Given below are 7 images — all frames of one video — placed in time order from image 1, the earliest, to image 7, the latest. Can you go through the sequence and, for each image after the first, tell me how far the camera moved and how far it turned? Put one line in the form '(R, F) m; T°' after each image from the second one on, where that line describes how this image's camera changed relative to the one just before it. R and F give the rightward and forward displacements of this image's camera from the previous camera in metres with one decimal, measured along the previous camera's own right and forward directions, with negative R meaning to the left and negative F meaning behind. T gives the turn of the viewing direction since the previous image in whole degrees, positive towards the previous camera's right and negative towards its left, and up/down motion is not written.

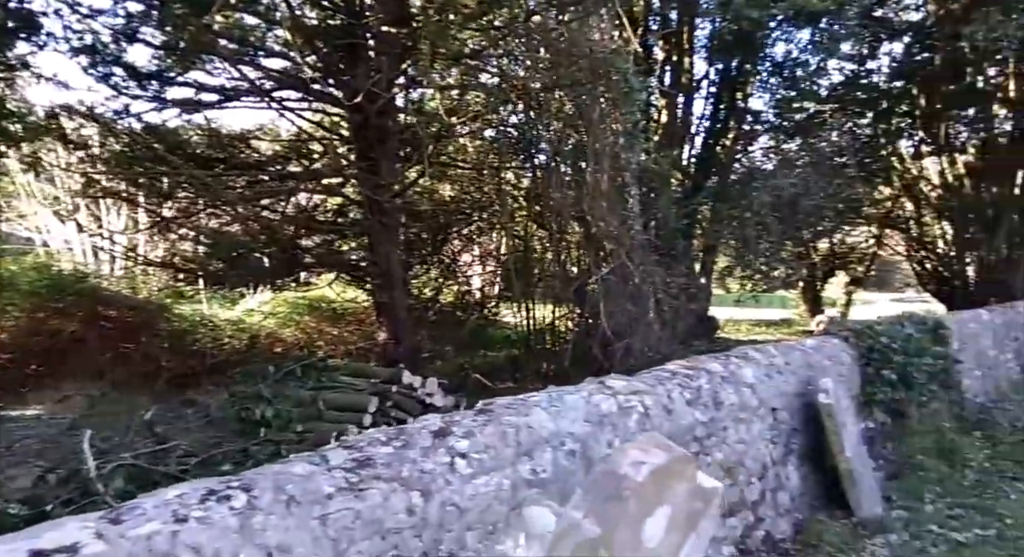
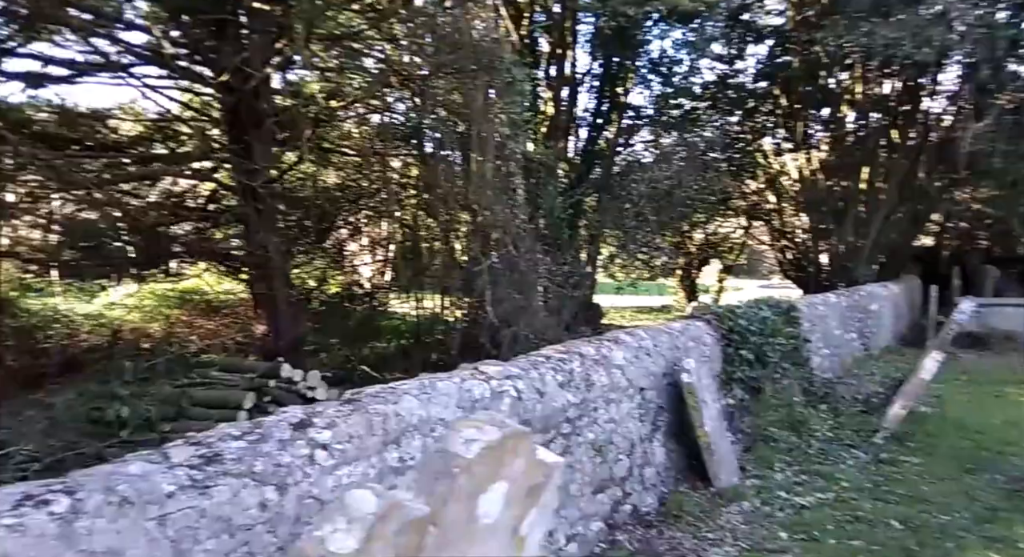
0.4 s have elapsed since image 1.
(+0.1, 0.0) m; +10°
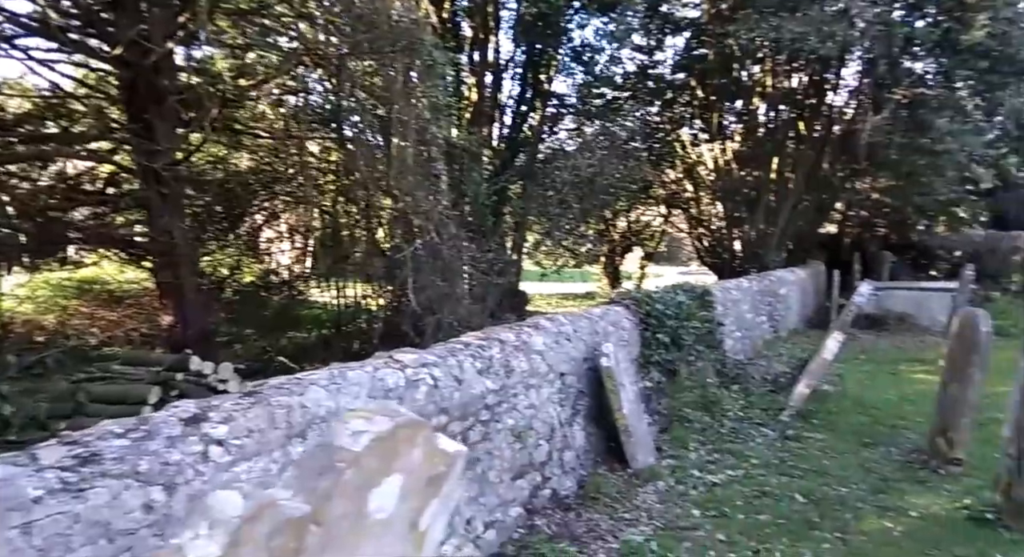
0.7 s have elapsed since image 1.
(+0.1, +0.1) m; +7°
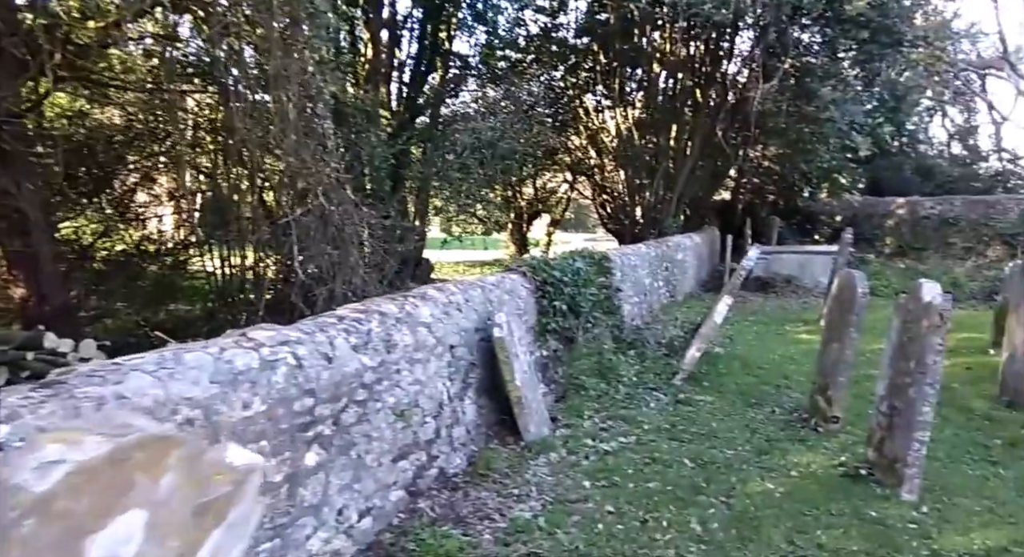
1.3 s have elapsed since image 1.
(+0.2, +0.2) m; +8°
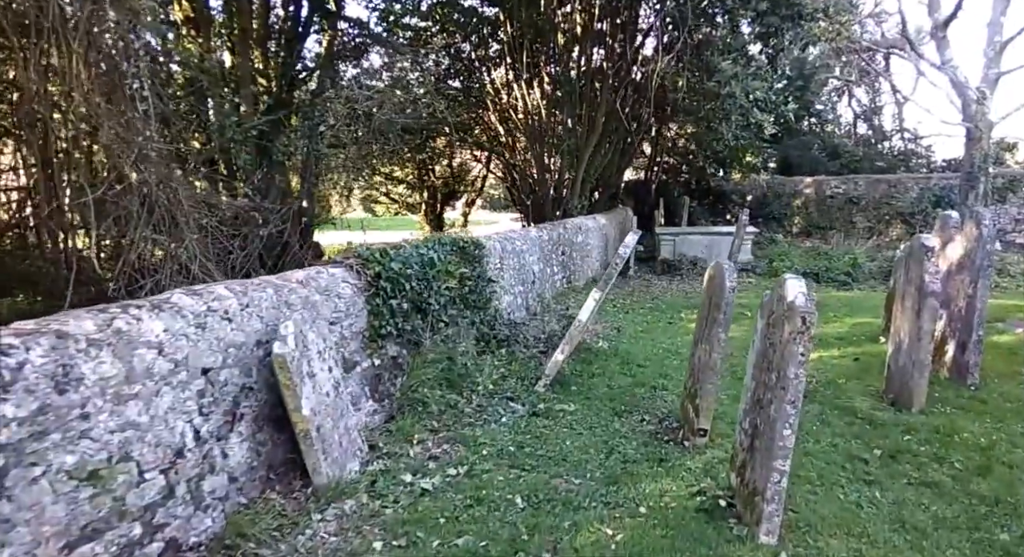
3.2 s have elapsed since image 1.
(+0.8, +0.8) m; +6°
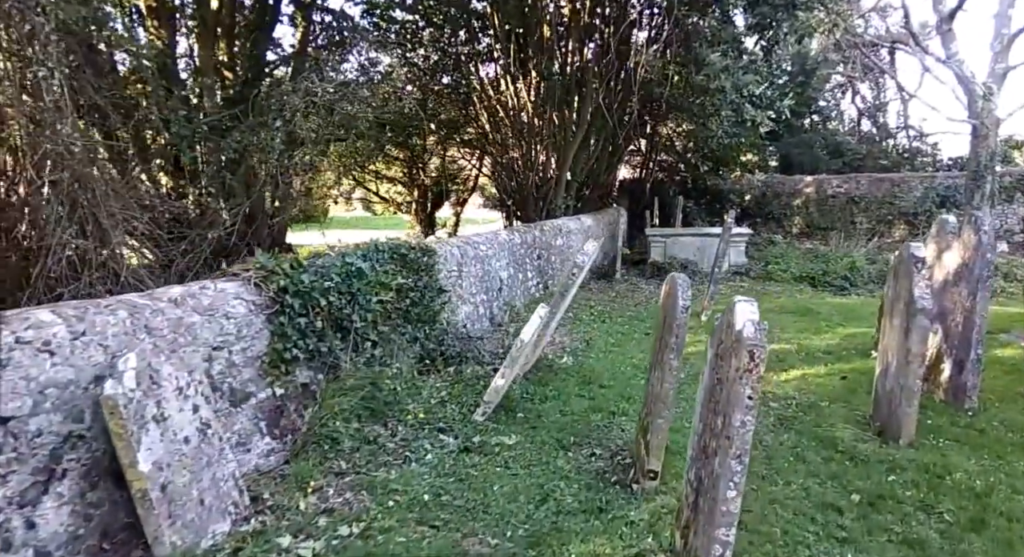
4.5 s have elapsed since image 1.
(+0.5, +0.6) m; 0°
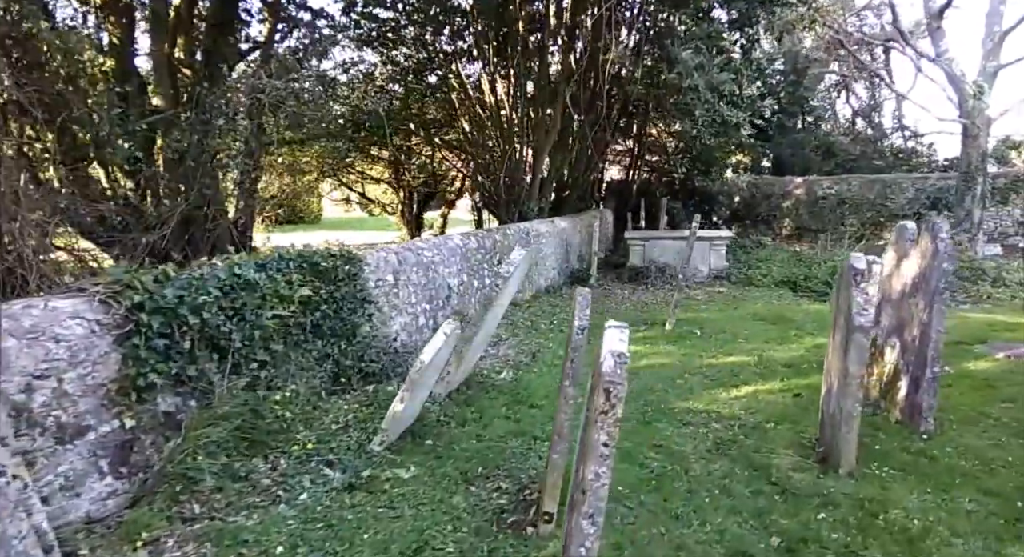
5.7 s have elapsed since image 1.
(+0.6, +0.4) m; 0°
